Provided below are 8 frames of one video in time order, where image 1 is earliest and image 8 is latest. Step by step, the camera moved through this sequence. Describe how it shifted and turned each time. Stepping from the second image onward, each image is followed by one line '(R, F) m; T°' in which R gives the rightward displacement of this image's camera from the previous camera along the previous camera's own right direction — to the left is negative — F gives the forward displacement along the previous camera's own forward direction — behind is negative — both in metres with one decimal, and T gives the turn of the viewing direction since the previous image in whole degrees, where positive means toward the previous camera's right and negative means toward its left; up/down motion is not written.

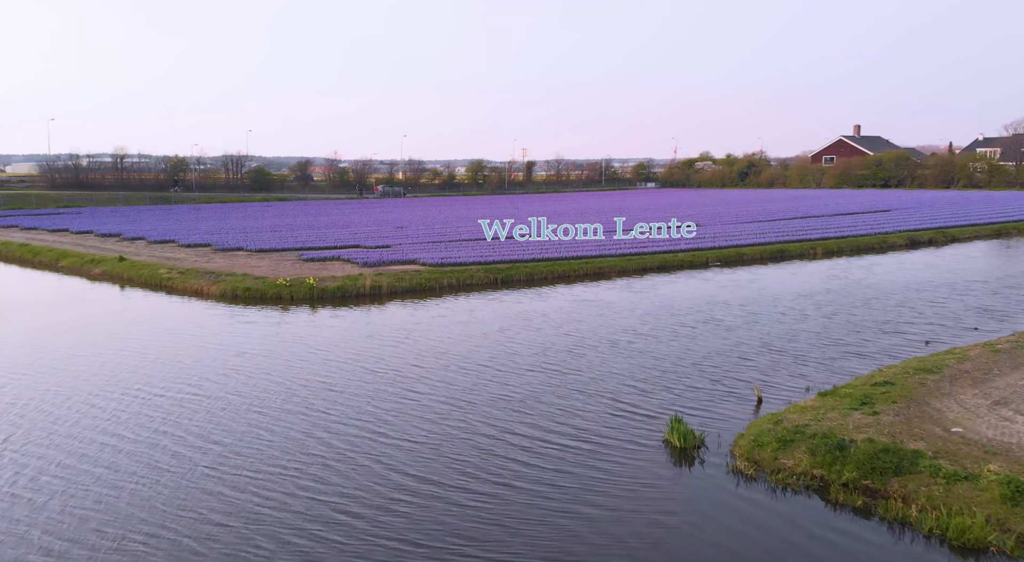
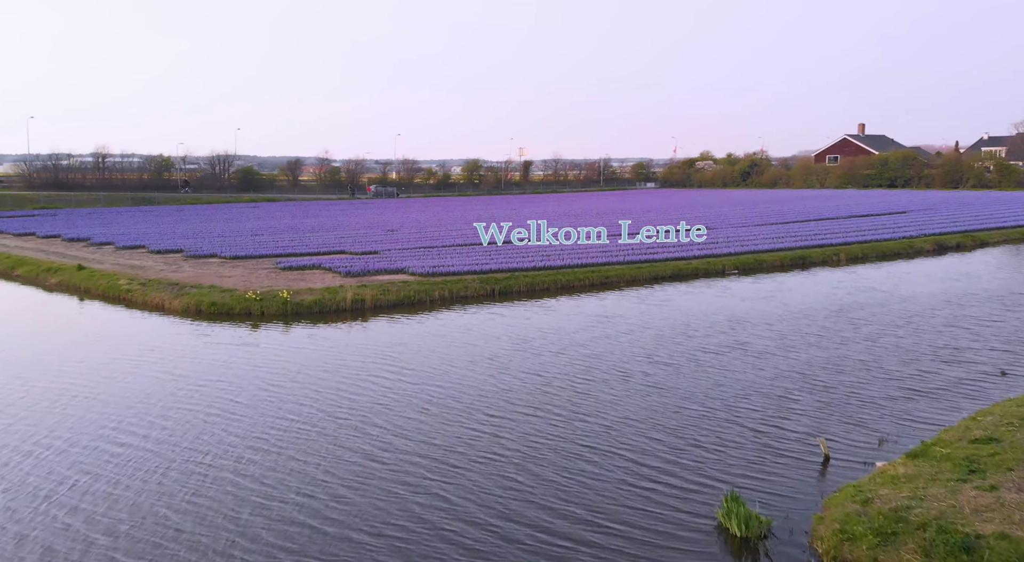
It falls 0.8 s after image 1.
(-0.1, +2.1) m; 0°
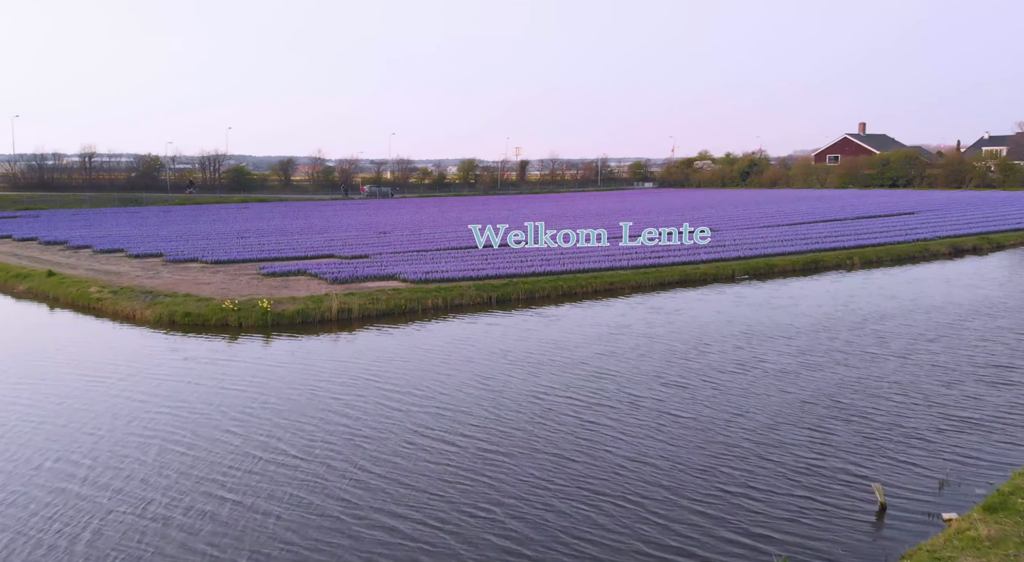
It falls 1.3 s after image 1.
(0.0, +1.2) m; 0°
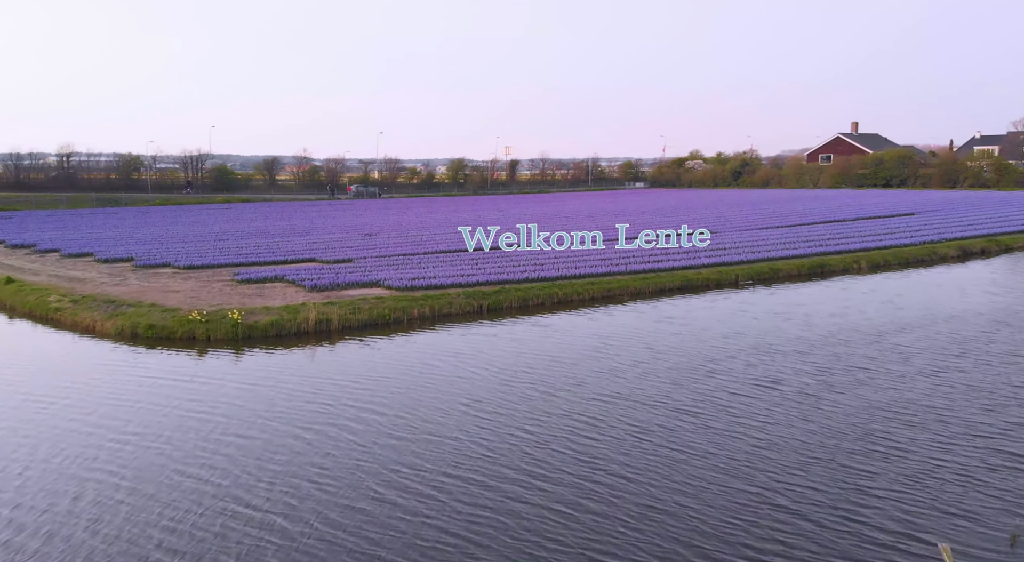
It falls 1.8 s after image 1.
(0.0, +1.2) m; +1°
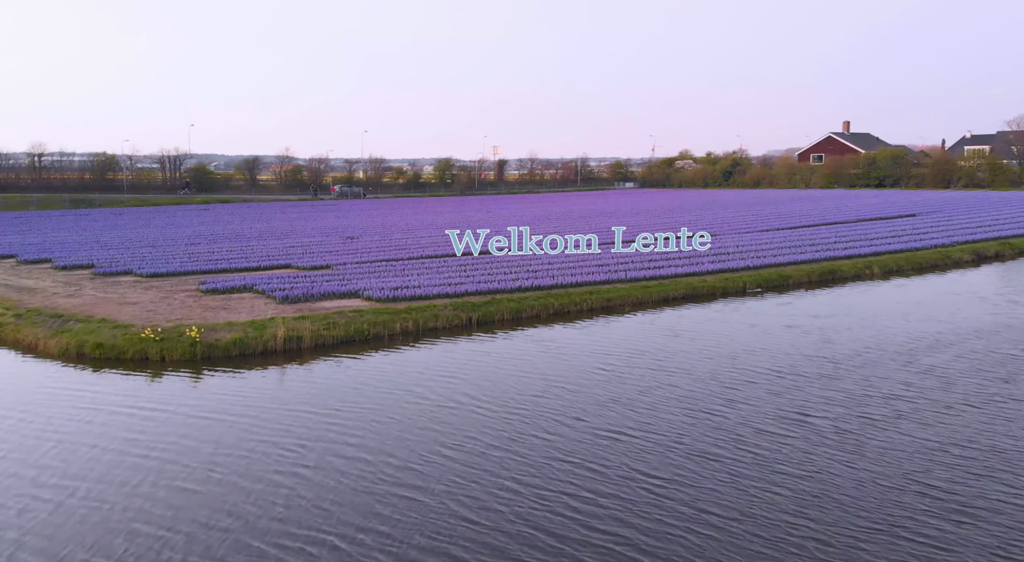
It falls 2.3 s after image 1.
(-0.1, +1.5) m; +1°
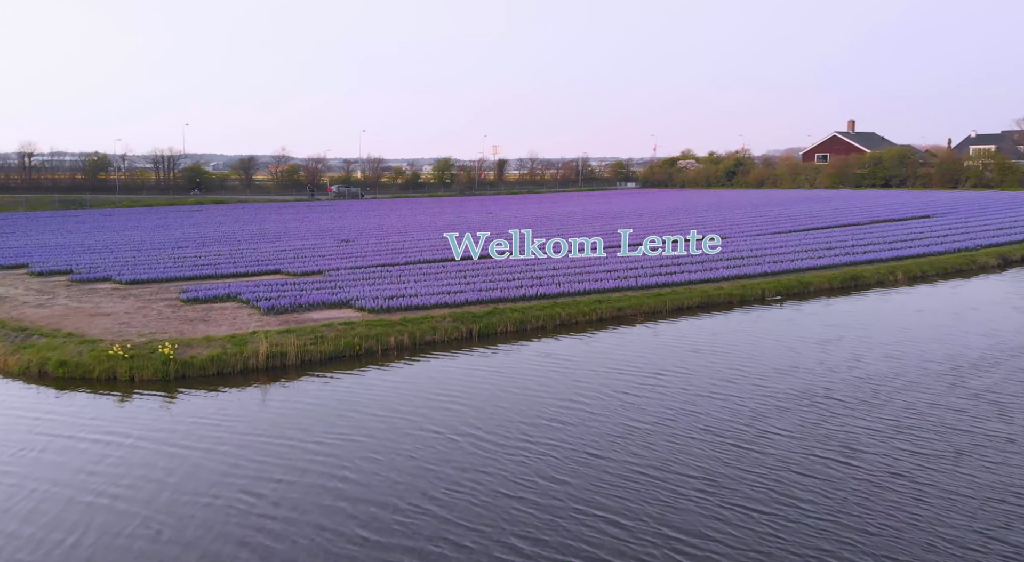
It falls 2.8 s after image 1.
(-0.1, +1.2) m; 0°
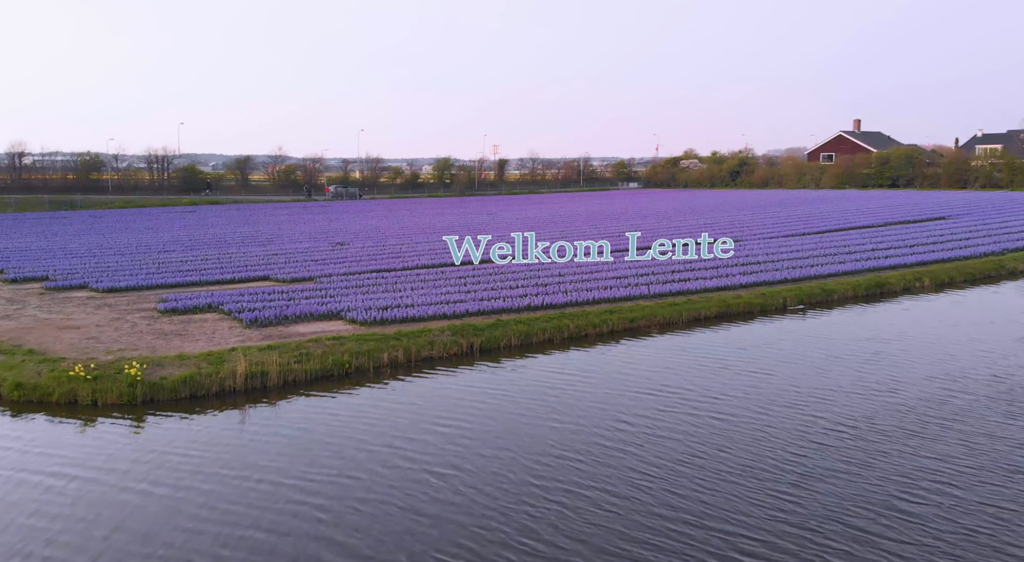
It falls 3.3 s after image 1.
(-0.1, +1.1) m; 0°
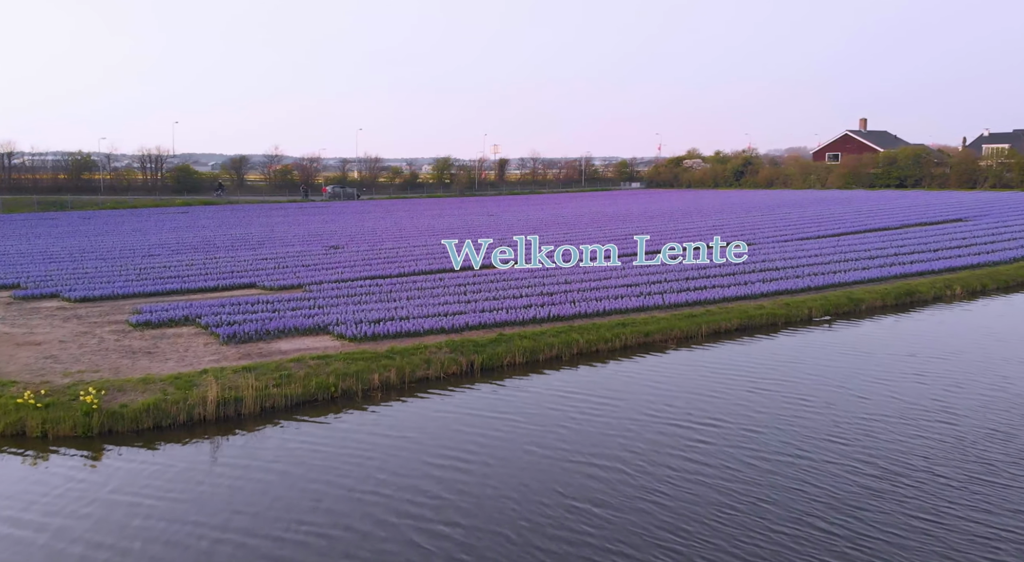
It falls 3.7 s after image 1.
(-0.1, +1.2) m; 0°
